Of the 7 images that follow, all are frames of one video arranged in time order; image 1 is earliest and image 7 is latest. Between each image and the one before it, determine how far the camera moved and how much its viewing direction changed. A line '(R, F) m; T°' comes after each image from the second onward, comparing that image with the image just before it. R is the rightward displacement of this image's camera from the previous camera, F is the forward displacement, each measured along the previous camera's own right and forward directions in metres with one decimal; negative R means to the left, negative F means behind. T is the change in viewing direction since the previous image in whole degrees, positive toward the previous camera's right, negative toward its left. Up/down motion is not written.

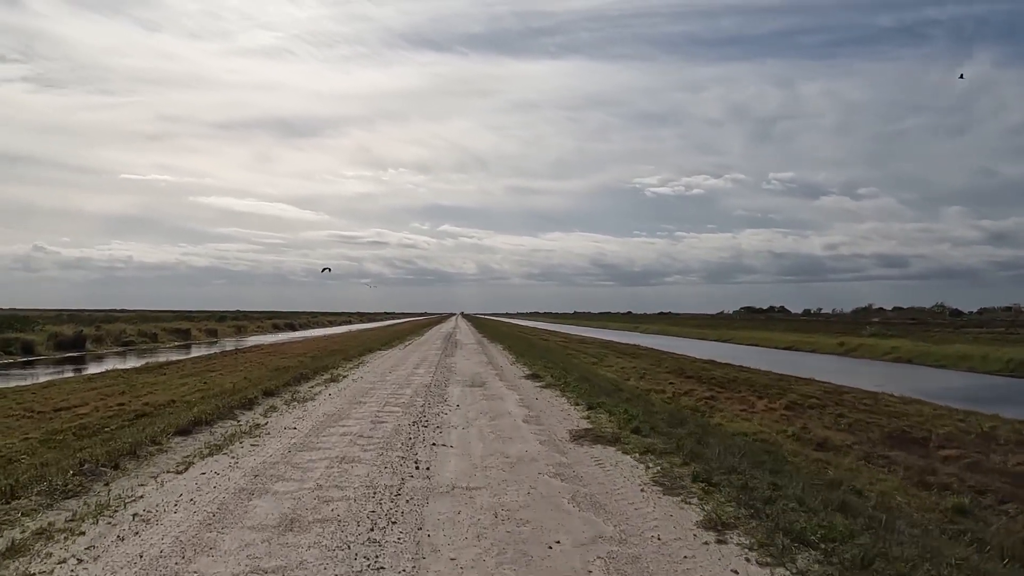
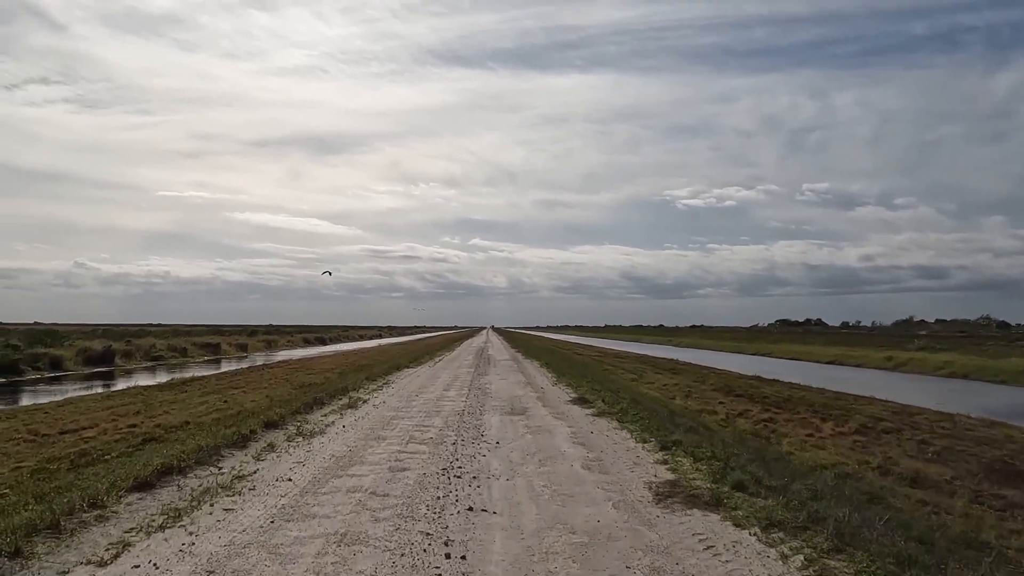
(-0.3, +2.3) m; -3°
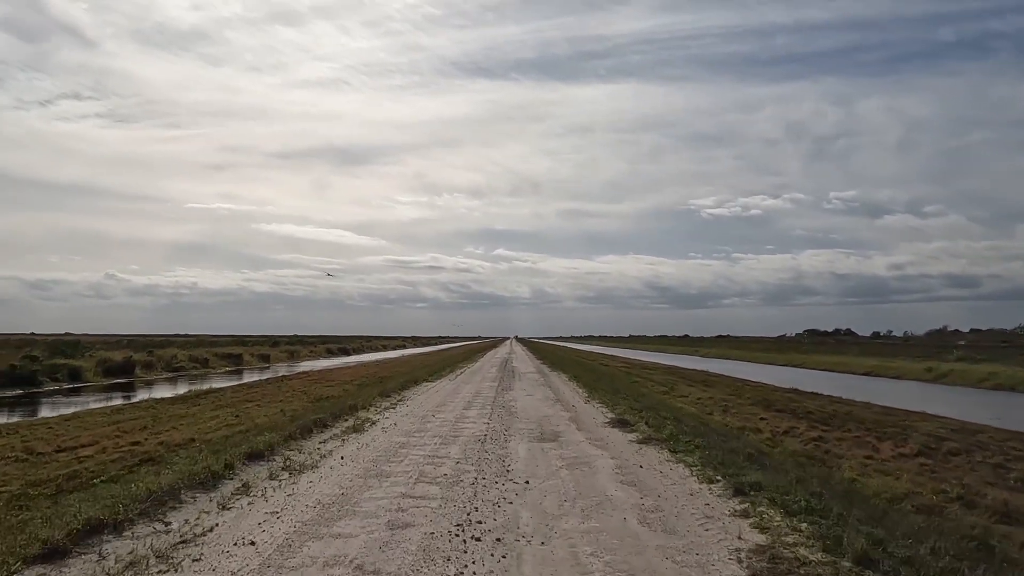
(-0.1, +1.9) m; -2°
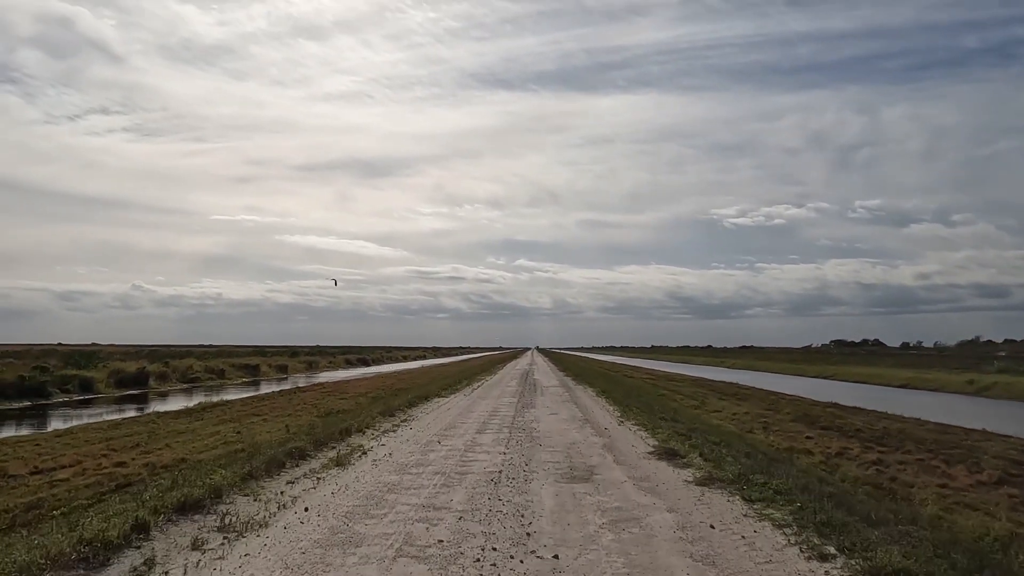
(0.0, +2.4) m; -2°
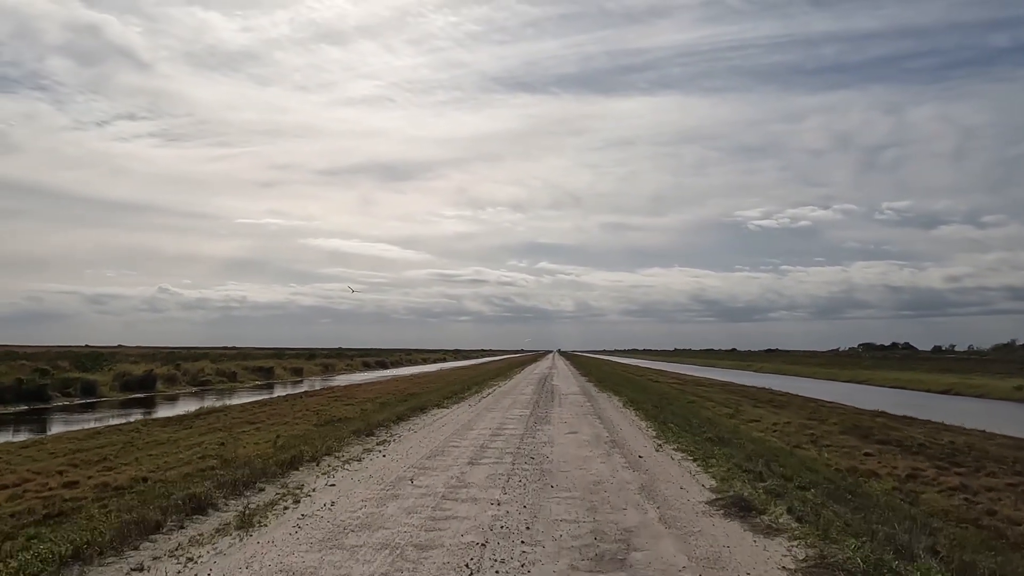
(+0.3, +3.3) m; -2°
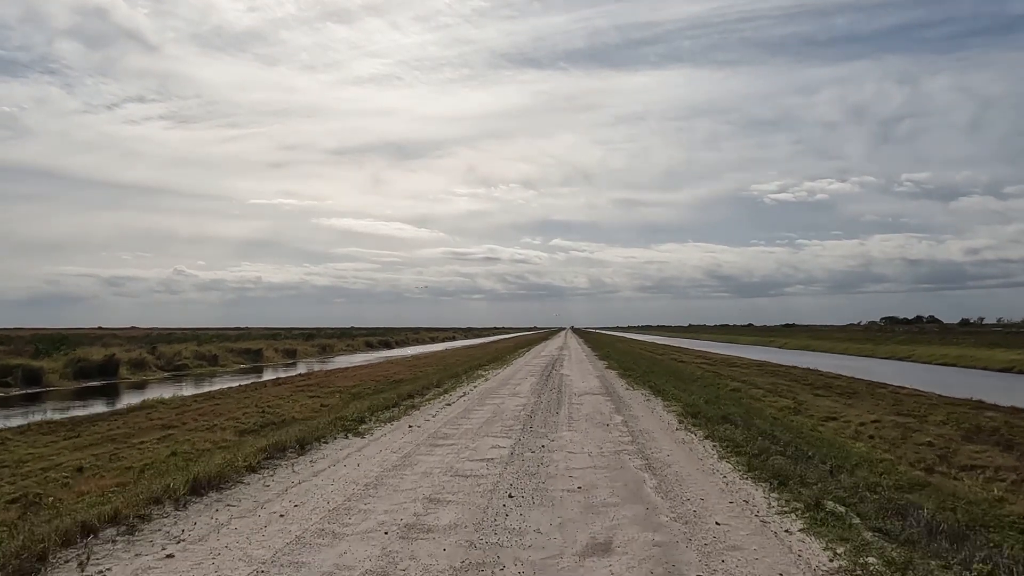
(+0.7, +8.6) m; -1°
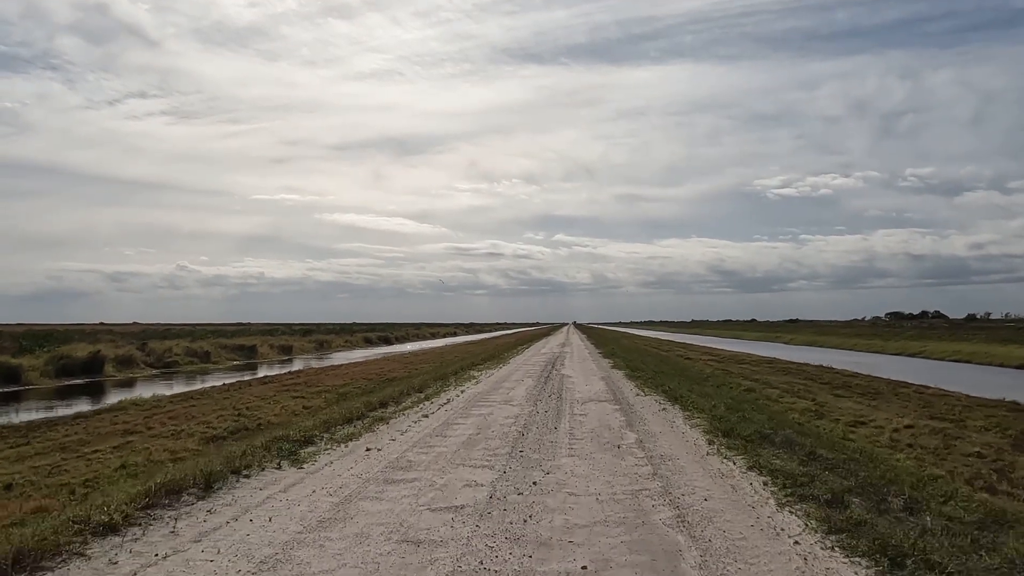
(+0.2, +2.4) m; 0°
